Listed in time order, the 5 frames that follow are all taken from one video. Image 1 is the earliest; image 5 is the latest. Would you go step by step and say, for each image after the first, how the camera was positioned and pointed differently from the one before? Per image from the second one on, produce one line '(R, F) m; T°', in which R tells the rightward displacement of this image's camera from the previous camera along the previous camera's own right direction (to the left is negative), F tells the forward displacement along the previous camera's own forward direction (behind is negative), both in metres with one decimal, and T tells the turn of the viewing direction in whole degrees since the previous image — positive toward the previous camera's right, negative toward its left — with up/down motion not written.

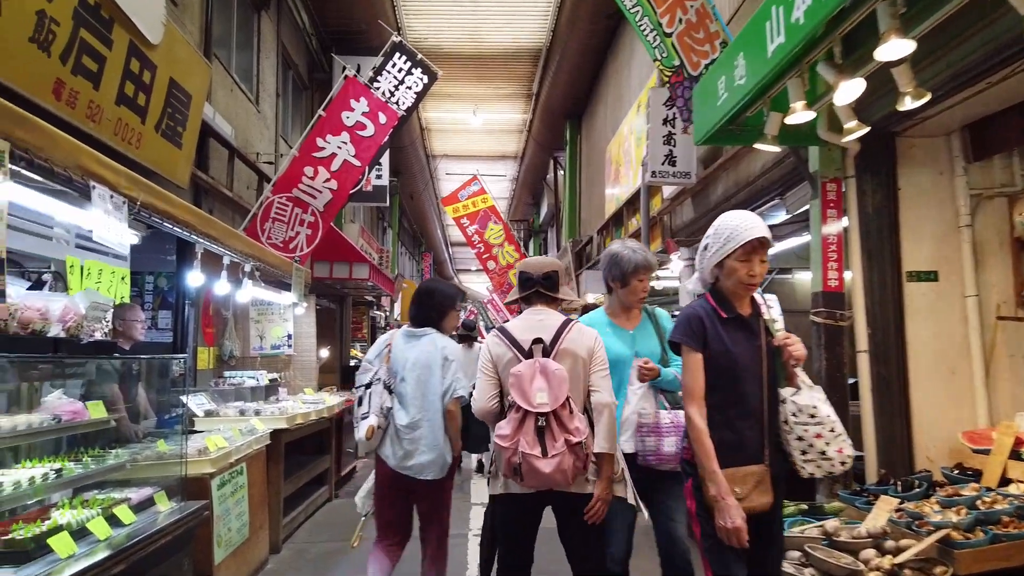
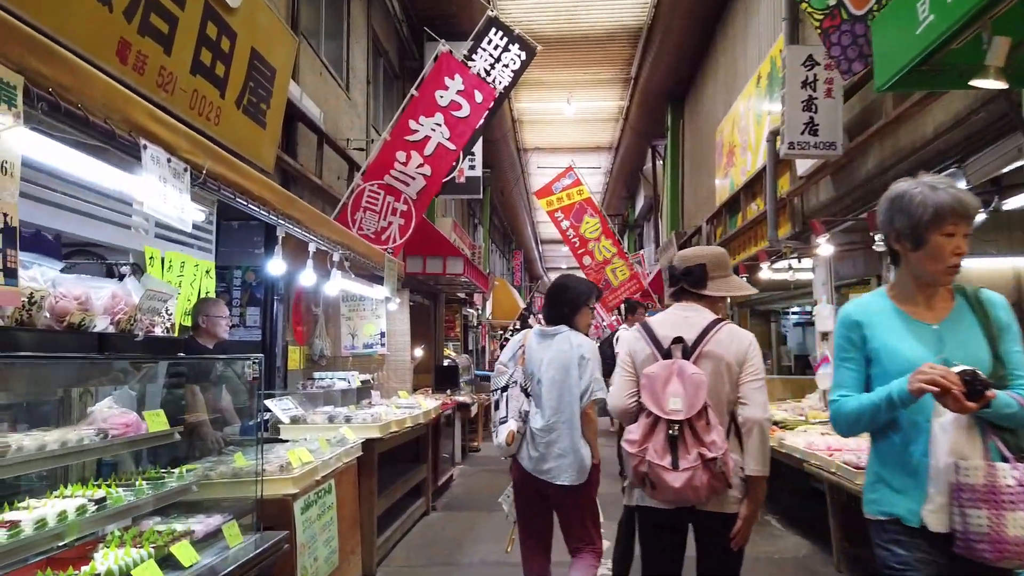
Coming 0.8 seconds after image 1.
(-0.2, +0.7) m; -7°
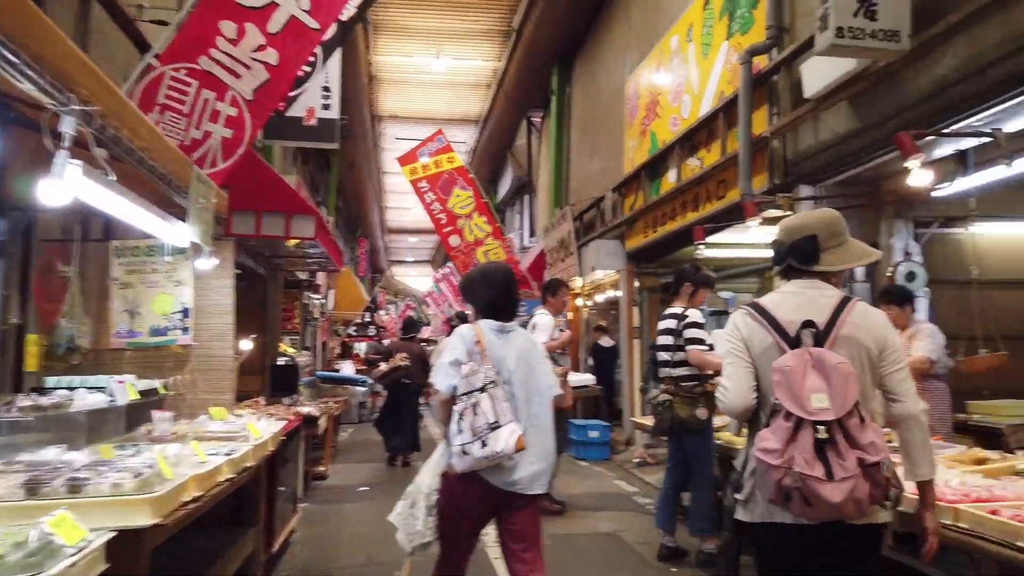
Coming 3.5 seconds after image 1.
(-0.3, +2.2) m; +12°
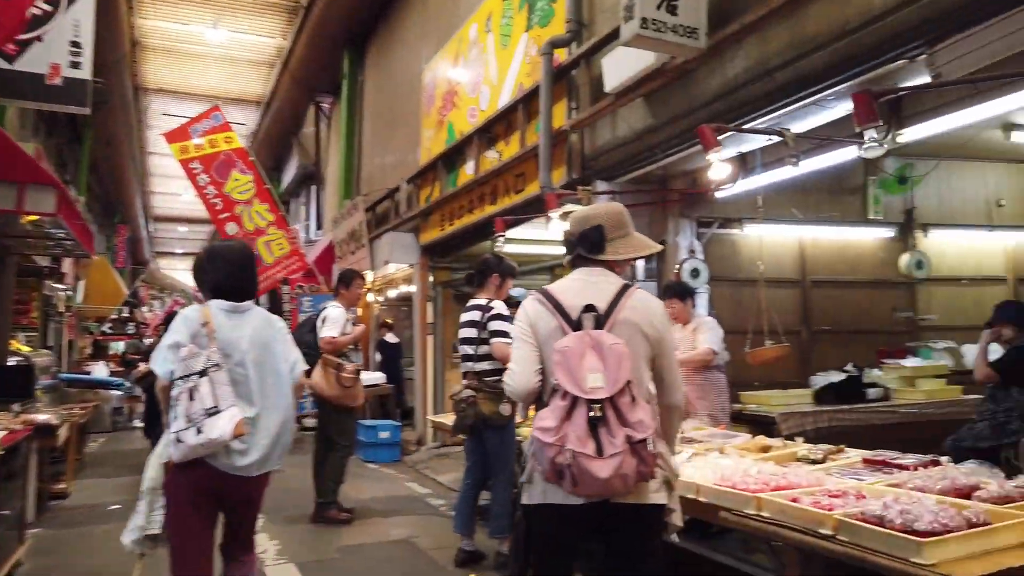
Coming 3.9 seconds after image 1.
(0.0, +0.3) m; +16°
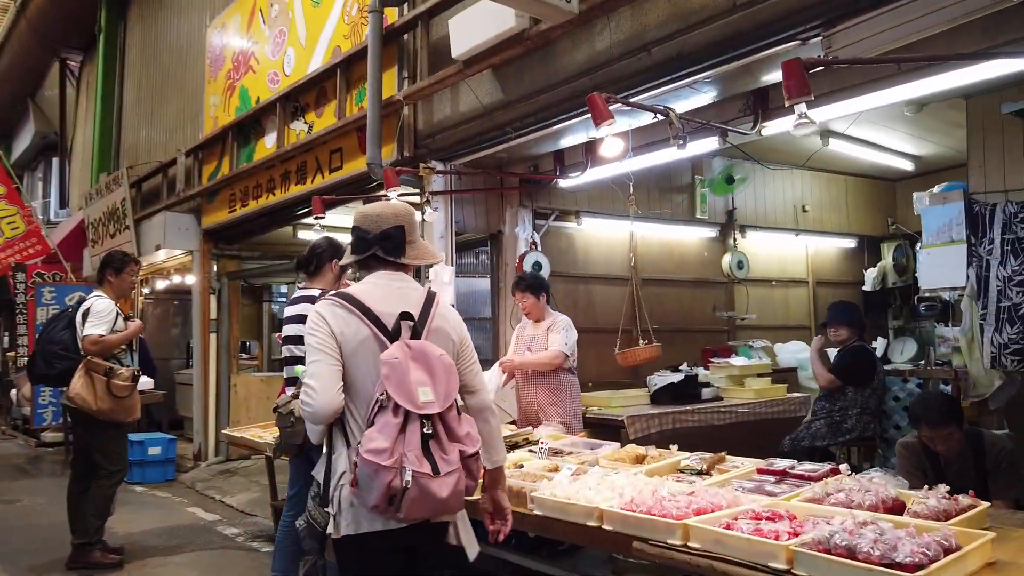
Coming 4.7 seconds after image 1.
(-0.3, +0.6) m; +17°
